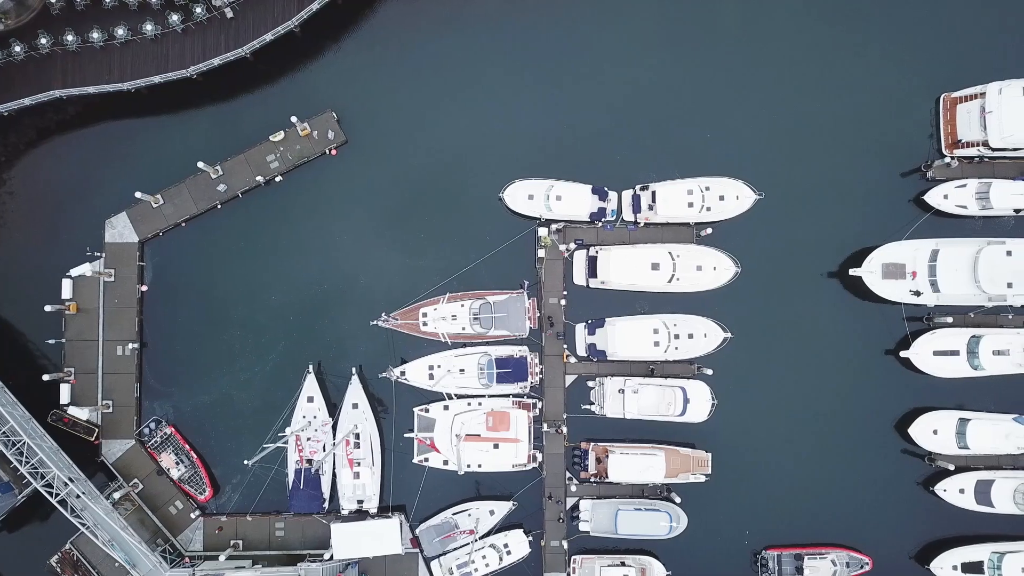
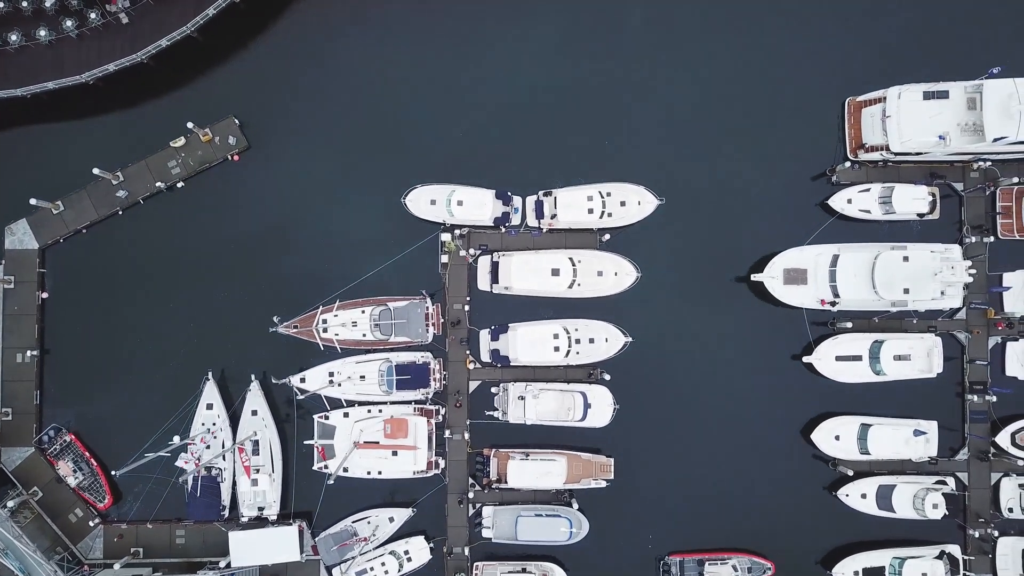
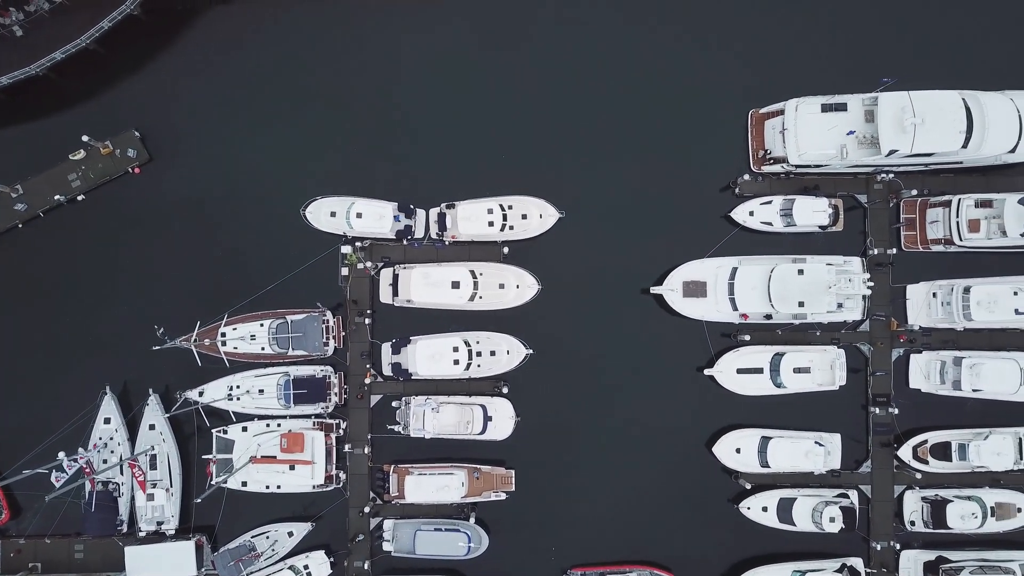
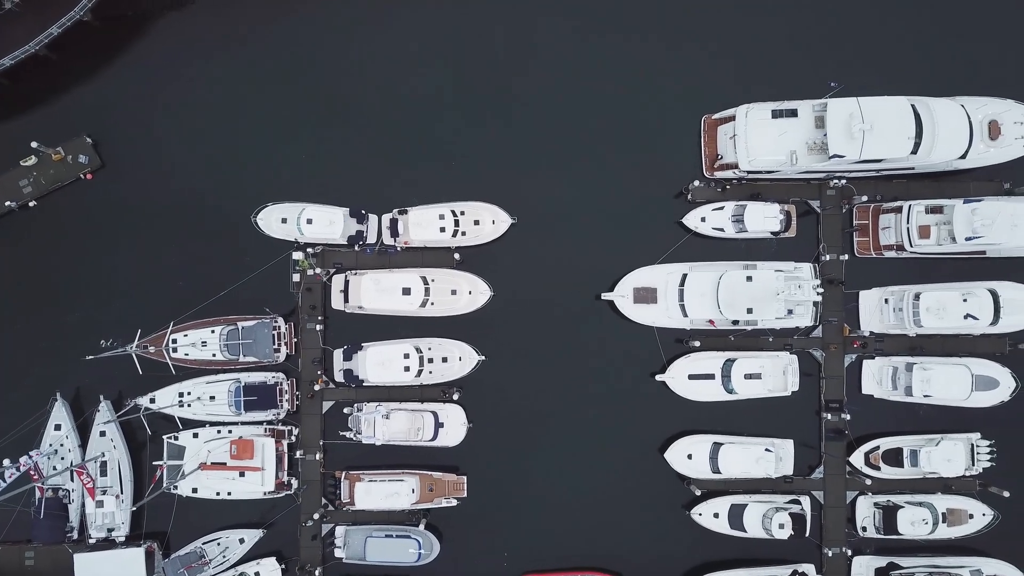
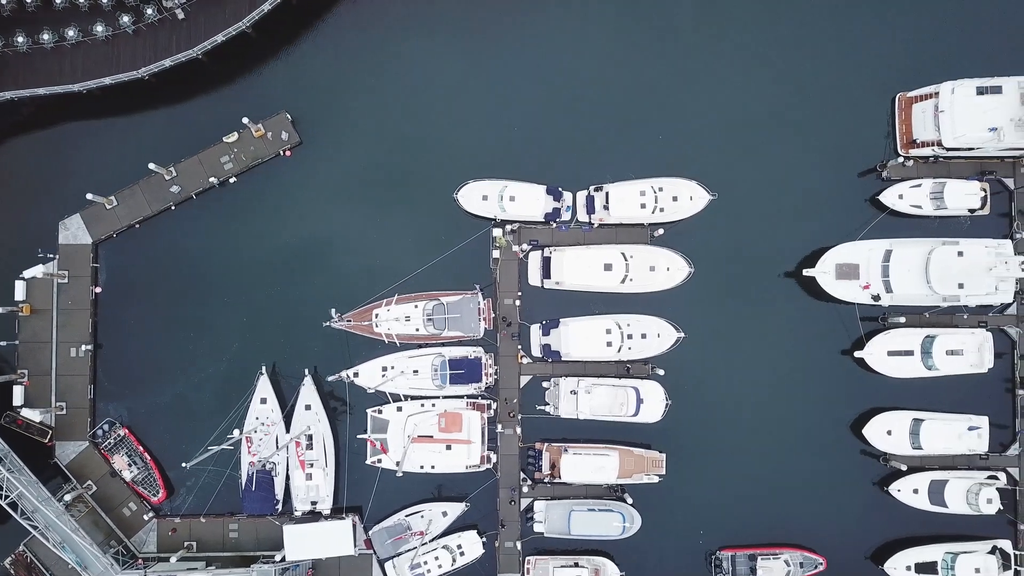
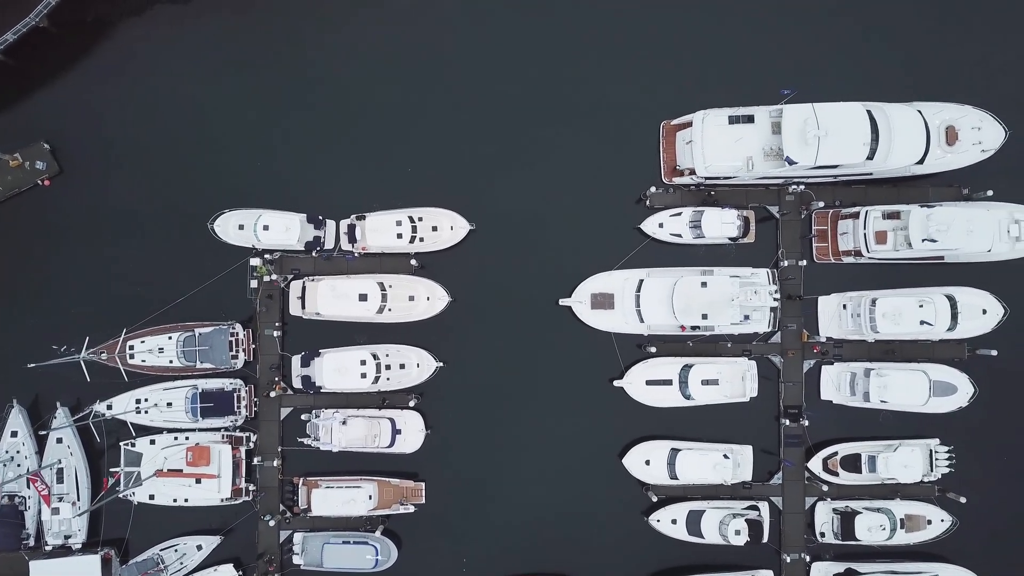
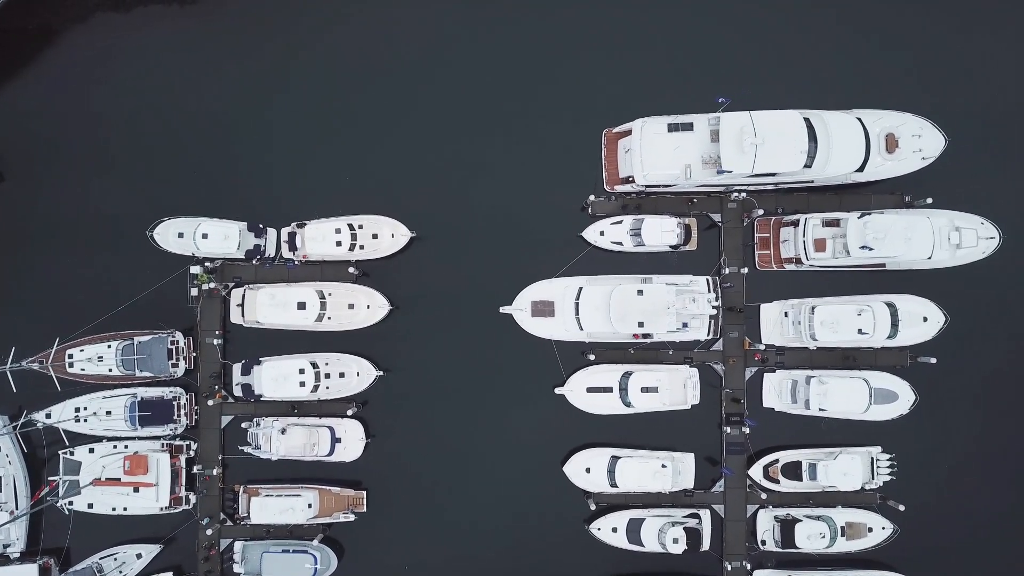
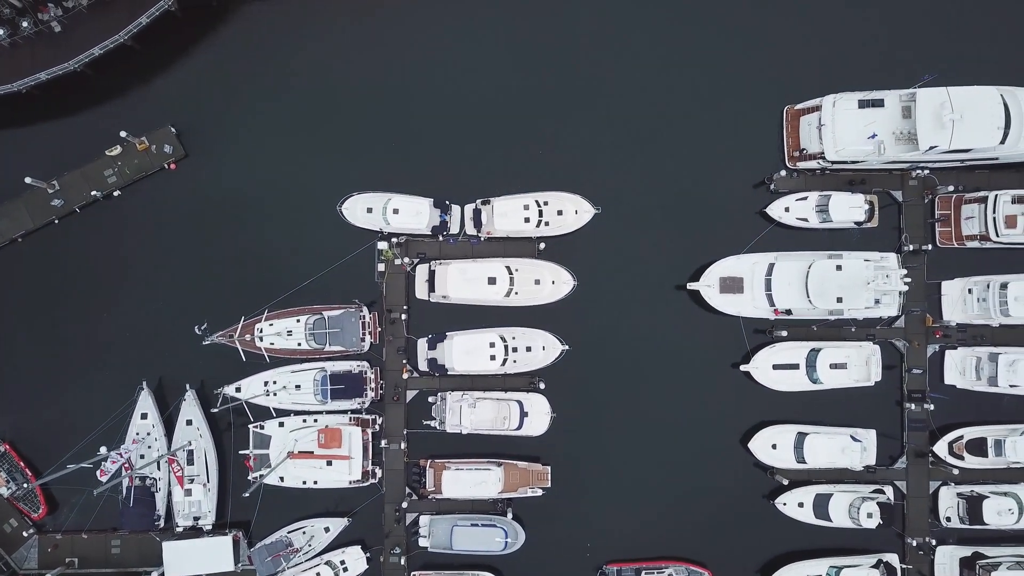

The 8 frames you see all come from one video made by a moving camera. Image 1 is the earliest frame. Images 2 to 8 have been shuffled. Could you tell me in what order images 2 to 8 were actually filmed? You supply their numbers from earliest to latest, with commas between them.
5, 2, 8, 3, 4, 6, 7
